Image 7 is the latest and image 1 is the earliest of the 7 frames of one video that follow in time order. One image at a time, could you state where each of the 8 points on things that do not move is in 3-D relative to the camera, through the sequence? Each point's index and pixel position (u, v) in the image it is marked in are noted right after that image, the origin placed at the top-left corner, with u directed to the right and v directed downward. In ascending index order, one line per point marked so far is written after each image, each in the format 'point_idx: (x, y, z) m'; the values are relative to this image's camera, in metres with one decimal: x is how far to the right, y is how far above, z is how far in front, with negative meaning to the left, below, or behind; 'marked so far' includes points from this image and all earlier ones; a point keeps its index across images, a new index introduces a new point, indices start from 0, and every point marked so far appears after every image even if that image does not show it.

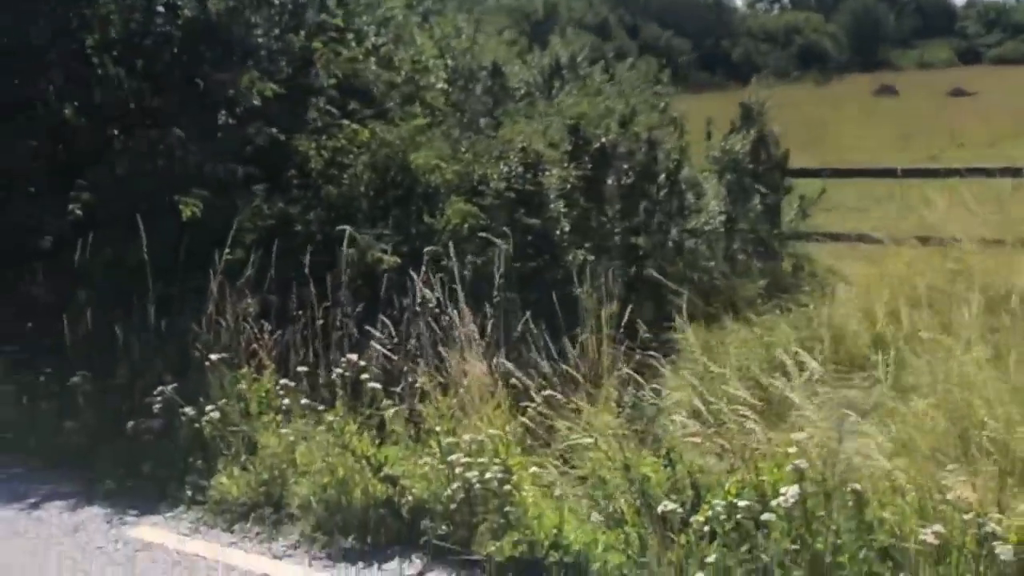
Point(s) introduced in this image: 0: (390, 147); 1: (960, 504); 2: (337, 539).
0: (-0.9, +1.0, +7.8) m
1: (+1.7, -0.8, +4.1) m
2: (-0.8, -1.1, +5.0) m
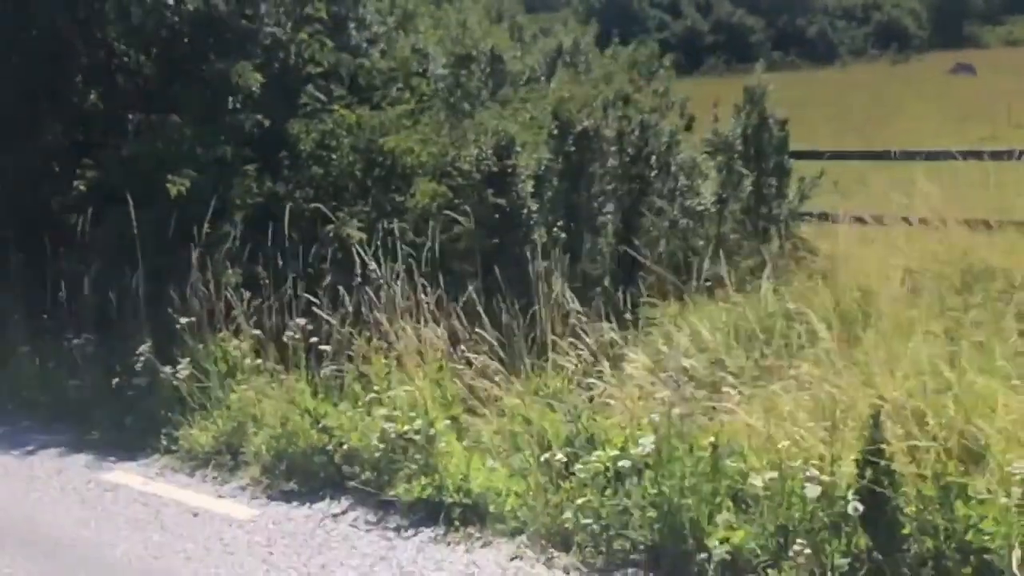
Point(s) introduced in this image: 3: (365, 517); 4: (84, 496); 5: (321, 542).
0: (-1.1, +1.2, +8.4) m
1: (+1.2, -0.7, +4.6) m
2: (-1.2, -1.0, +5.6) m
3: (-0.7, -1.1, +5.1) m
4: (-2.2, -1.1, +5.6) m
5: (-0.9, -1.1, +4.9) m
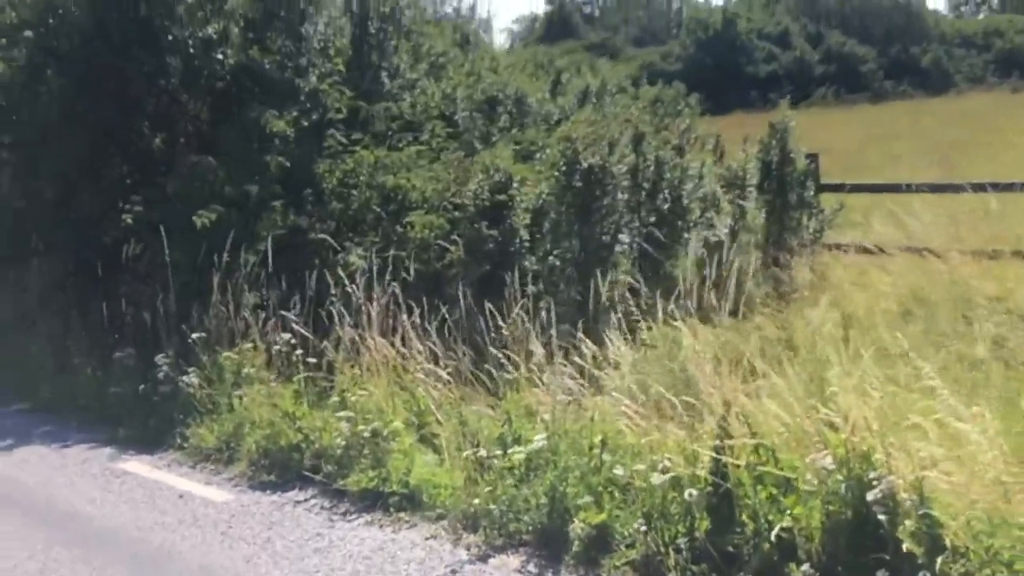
0: (-1.1, +1.0, +9.4) m
1: (+0.7, -0.8, +5.2) m
2: (-1.5, -1.1, +6.5) m
3: (-1.0, -1.2, +6.0) m
4: (-2.5, -1.2, +6.6) m
5: (-1.3, -1.2, +5.7) m
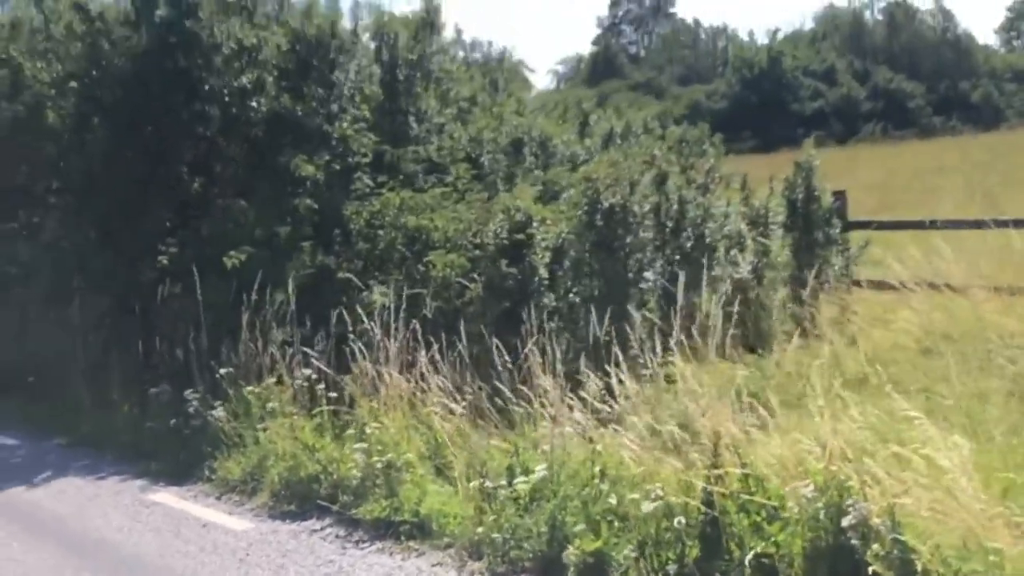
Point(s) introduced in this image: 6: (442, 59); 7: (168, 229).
0: (-0.9, +0.7, +9.7) m
1: (+0.8, -0.9, +5.4) m
2: (-1.4, -1.3, +6.8) m
3: (-1.0, -1.4, +6.2) m
4: (-2.5, -1.4, +6.9) m
5: (-1.2, -1.4, +6.0) m
6: (-0.8, +2.6, +12.4) m
7: (-3.3, +0.6, +10.4) m
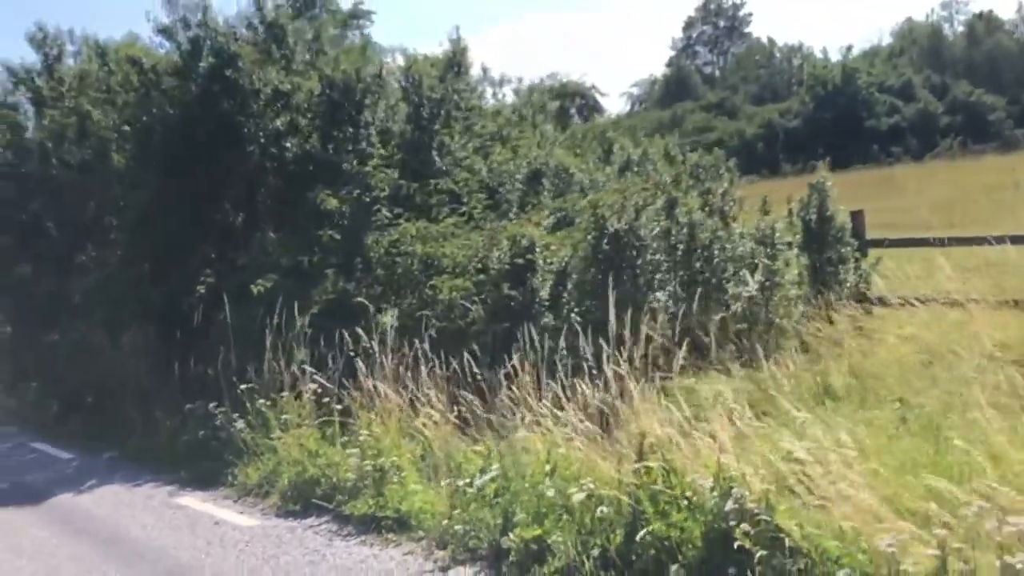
0: (-0.8, +0.5, +10.5) m
1: (+0.5, -1.0, +6.0) m
2: (-1.6, -1.5, +7.5) m
3: (-1.2, -1.5, +7.0) m
4: (-2.6, -1.6, +7.8) m
5: (-1.4, -1.6, +6.8) m
6: (-0.6, +2.3, +13.2) m
7: (-3.2, +0.3, +11.3) m
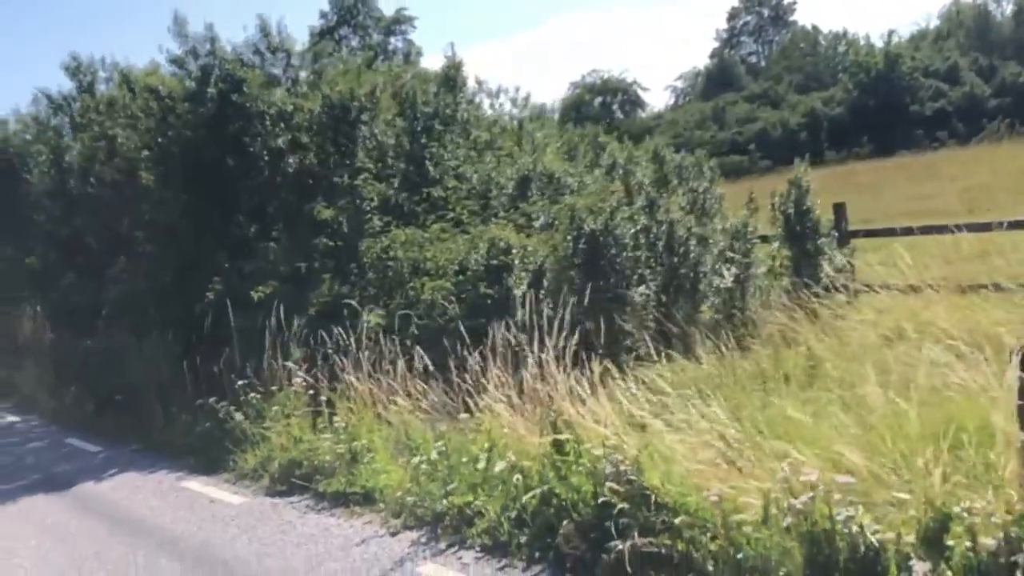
0: (-1.0, +0.4, +11.4) m
1: (+0.1, -1.0, +6.9) m
2: (-1.9, -1.5, +8.5) m
3: (-1.5, -1.6, +7.9) m
4: (-2.8, -1.7, +8.8) m
5: (-1.7, -1.6, +7.7) m
6: (-0.7, +2.3, +14.1) m
7: (-3.3, +0.2, +12.4) m
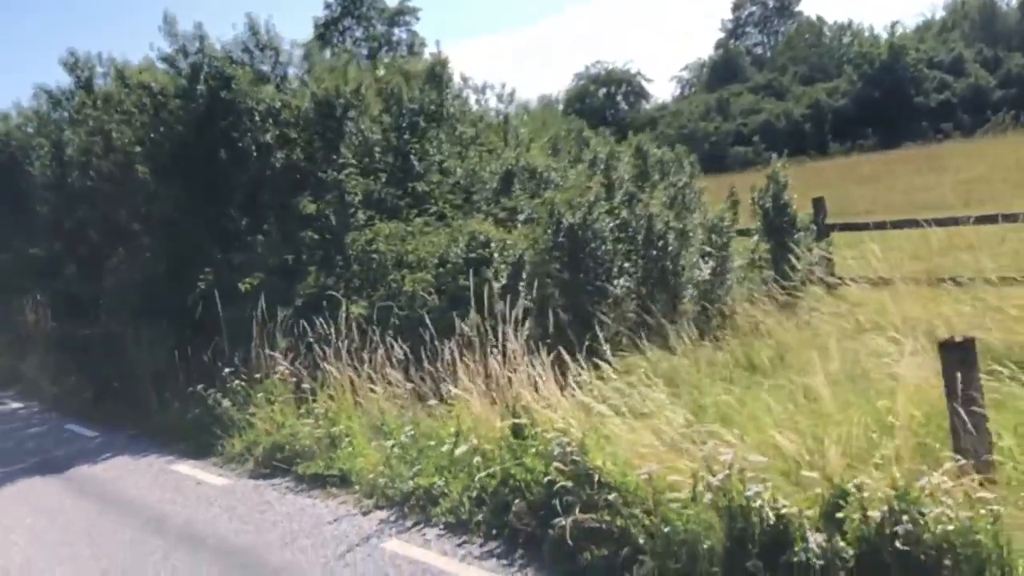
0: (-1.3, +0.5, +11.8) m
1: (-0.1, -1.0, +7.3) m
2: (-2.1, -1.5, +9.0) m
3: (-1.7, -1.5, +8.4) m
4: (-3.1, -1.6, +9.3) m
5: (-2.0, -1.6, +8.2) m
6: (-0.9, +2.4, +14.5) m
7: (-3.5, +0.3, +12.8) m
